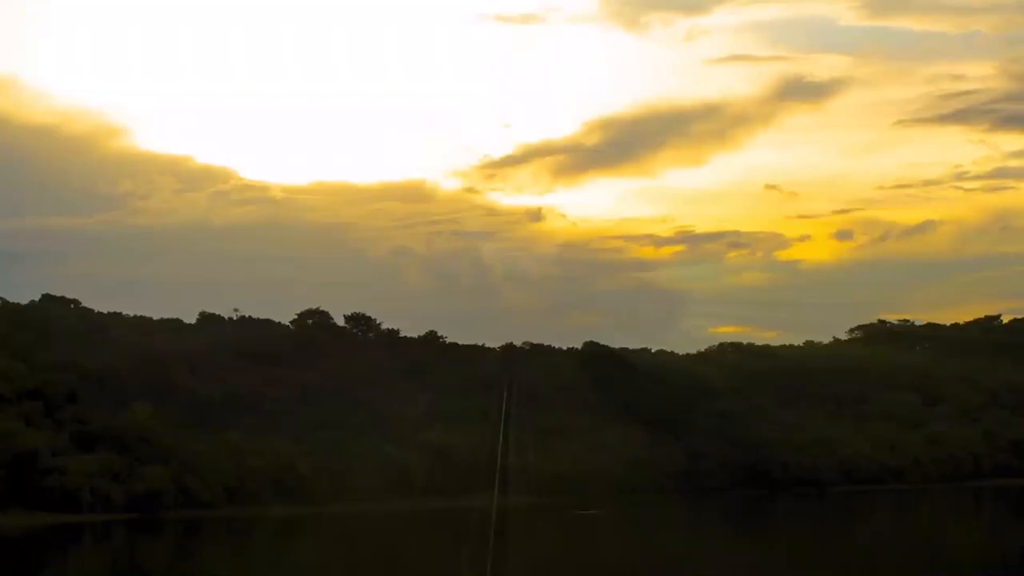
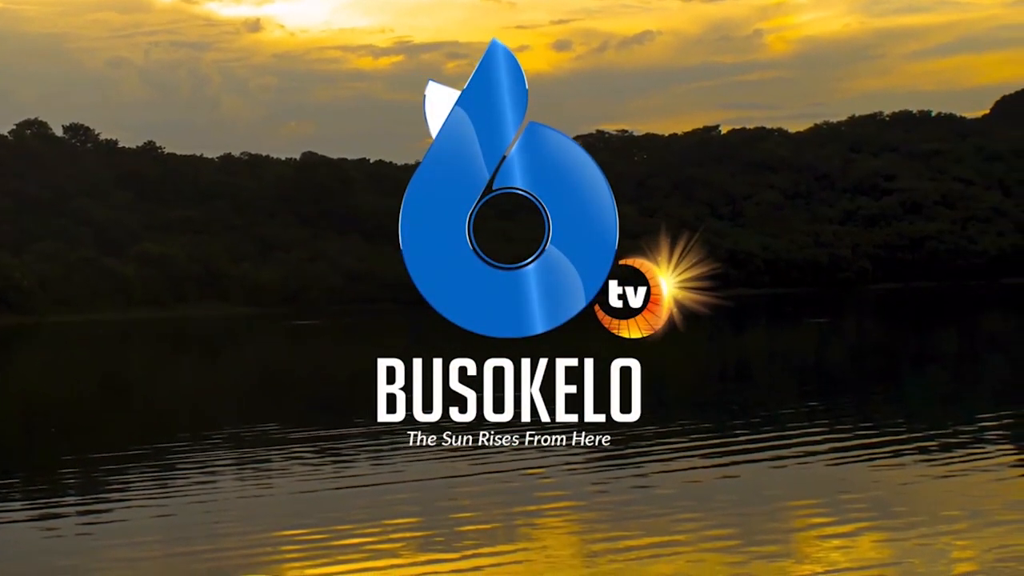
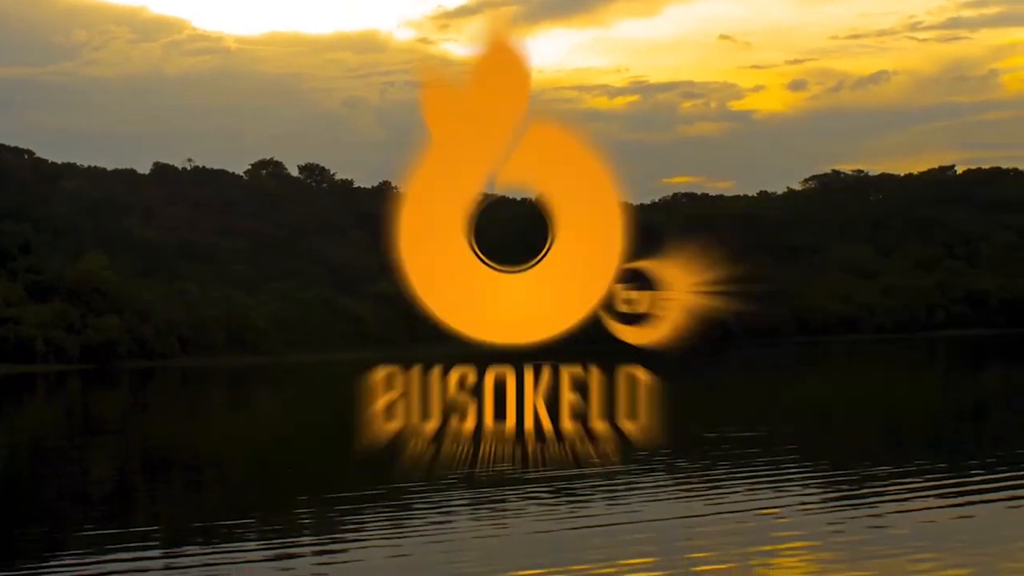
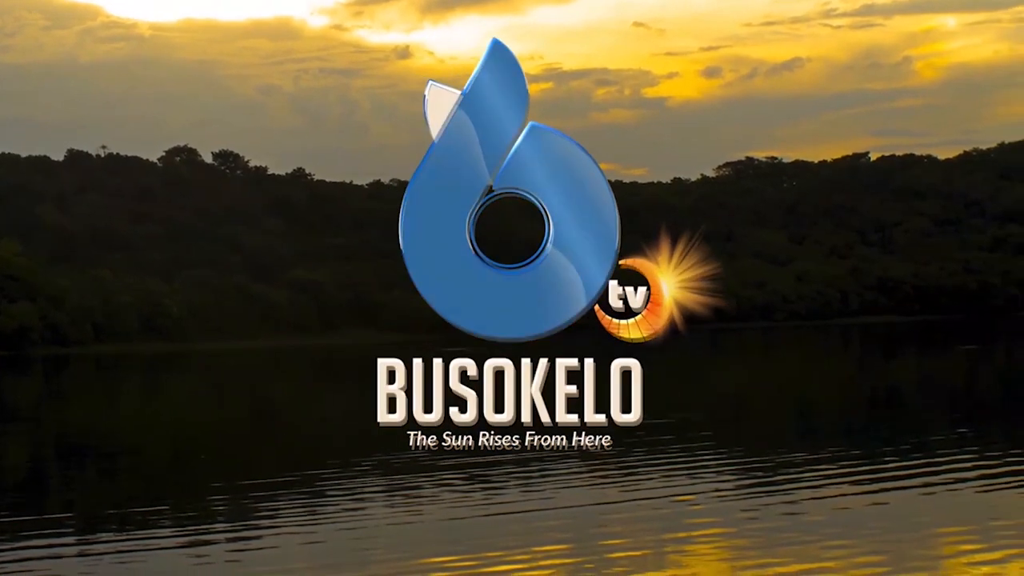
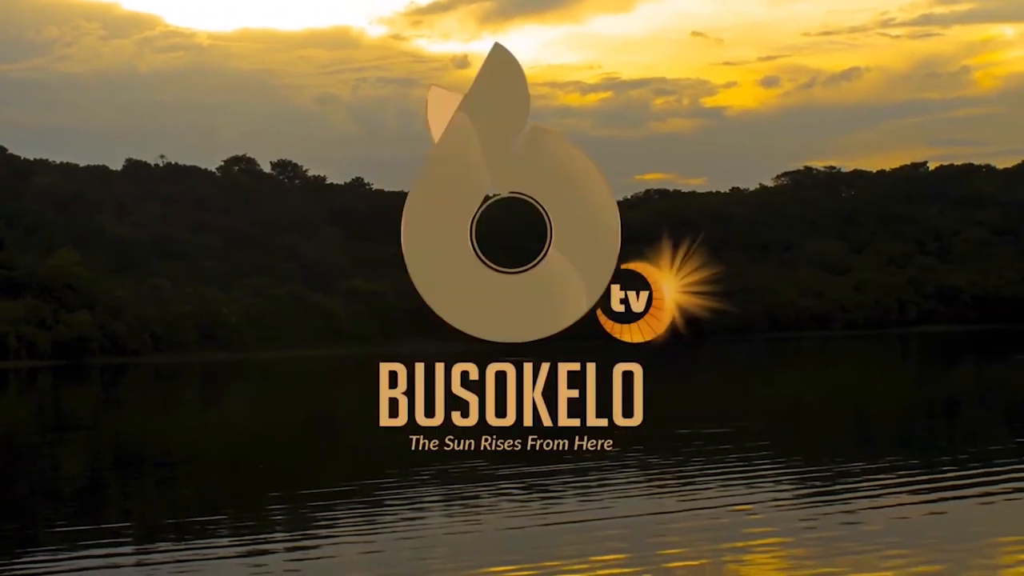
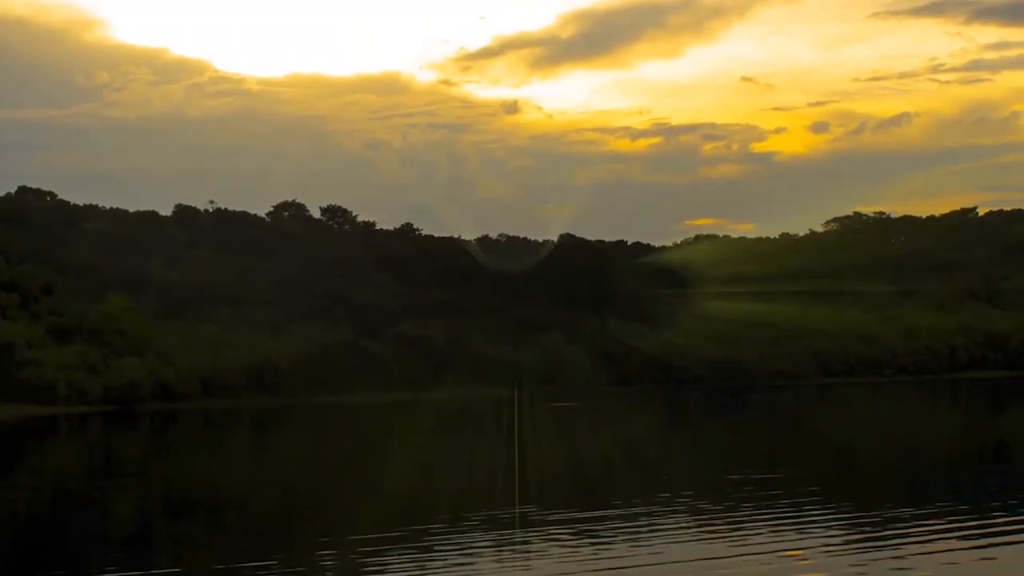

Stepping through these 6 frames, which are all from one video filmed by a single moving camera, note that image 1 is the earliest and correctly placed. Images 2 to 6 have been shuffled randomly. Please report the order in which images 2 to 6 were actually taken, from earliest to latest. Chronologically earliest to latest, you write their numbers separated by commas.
6, 3, 5, 4, 2
